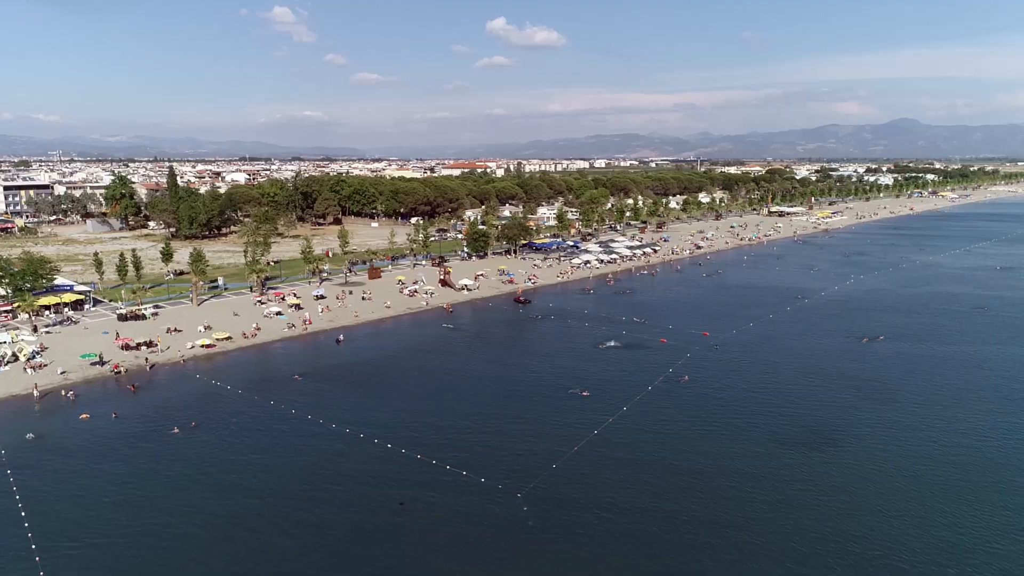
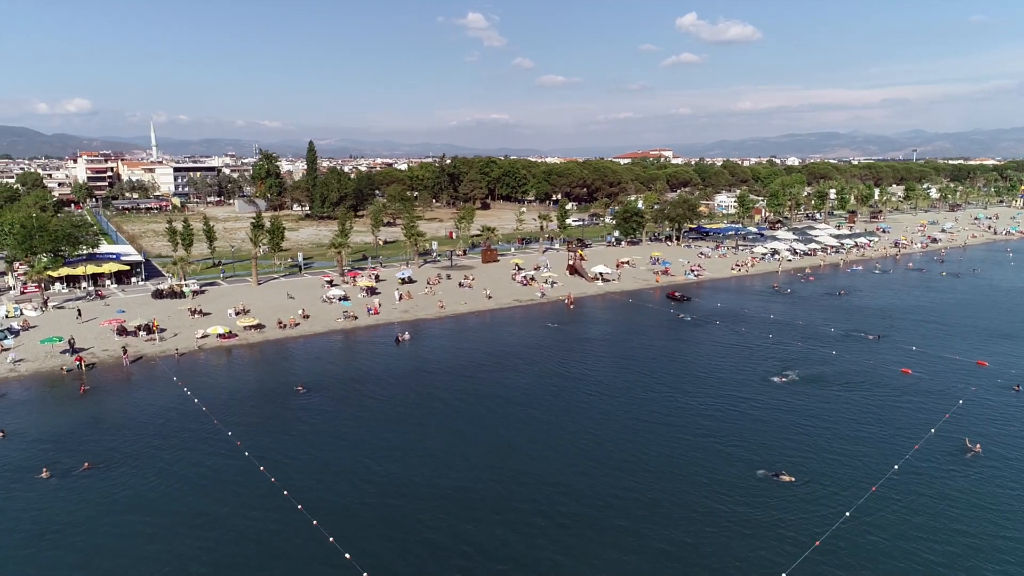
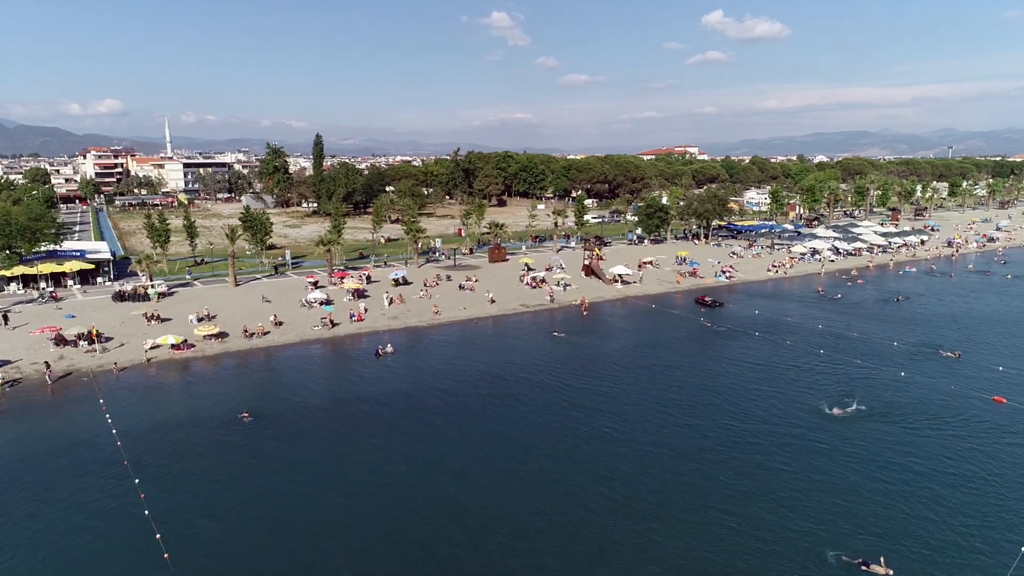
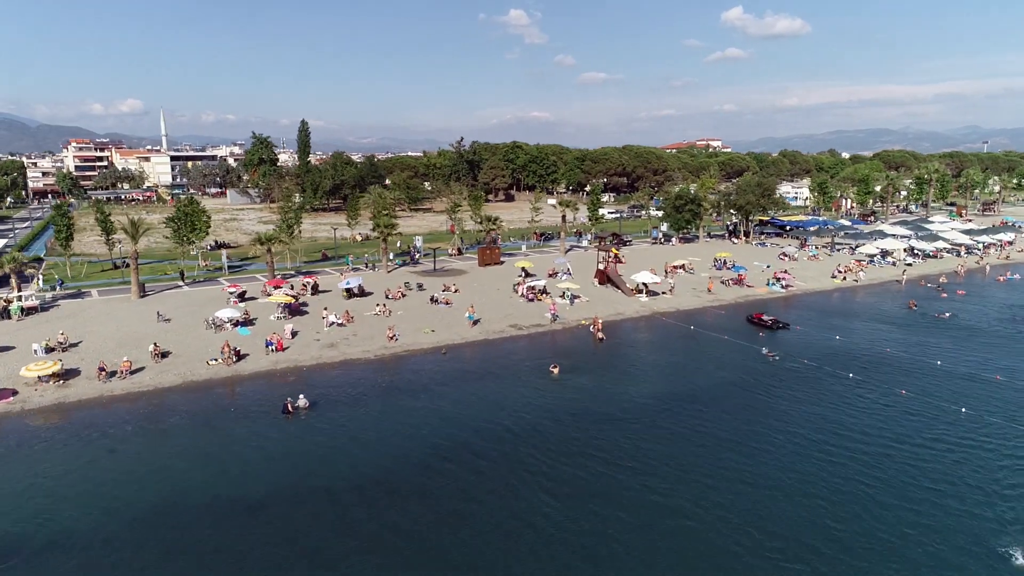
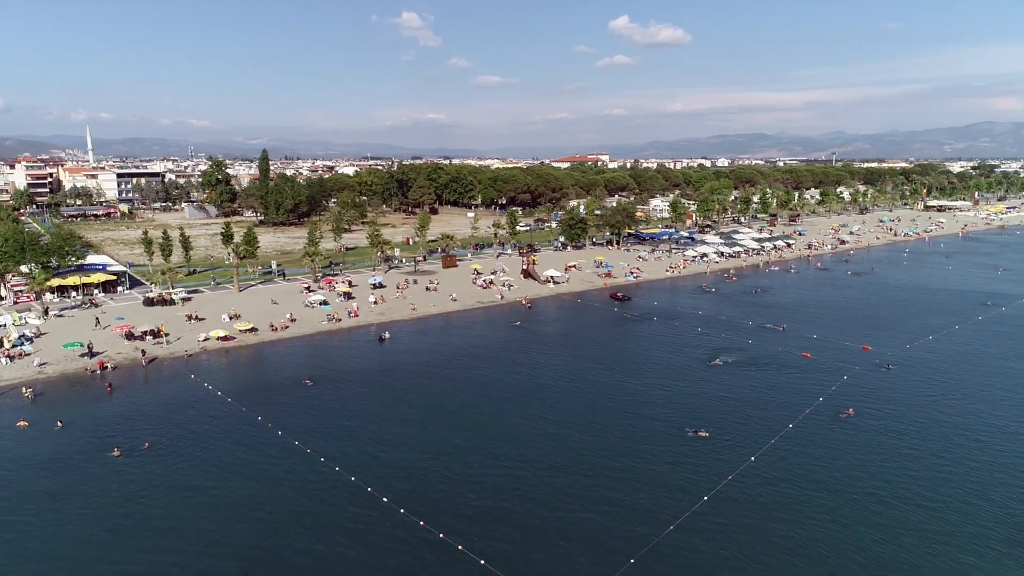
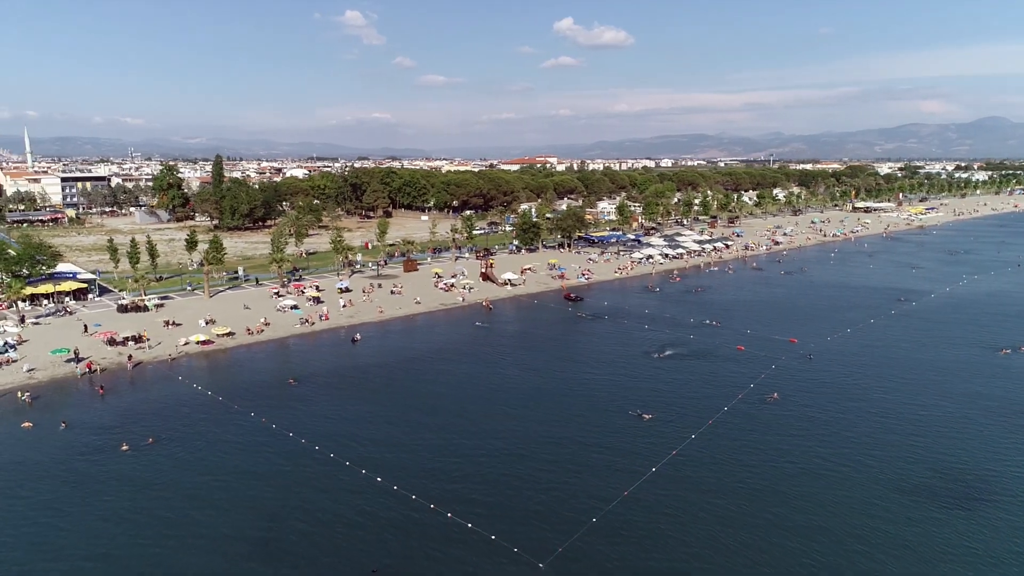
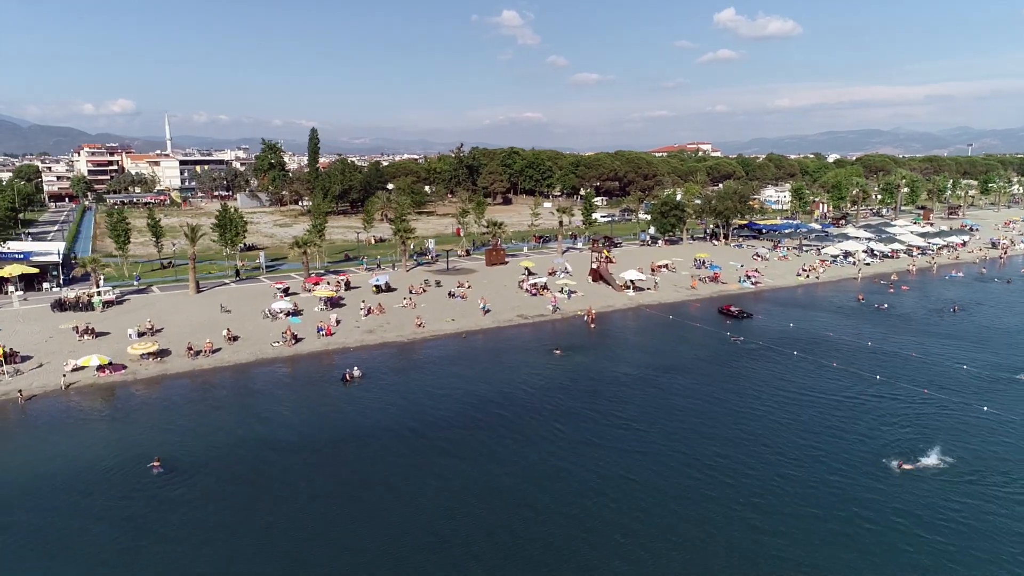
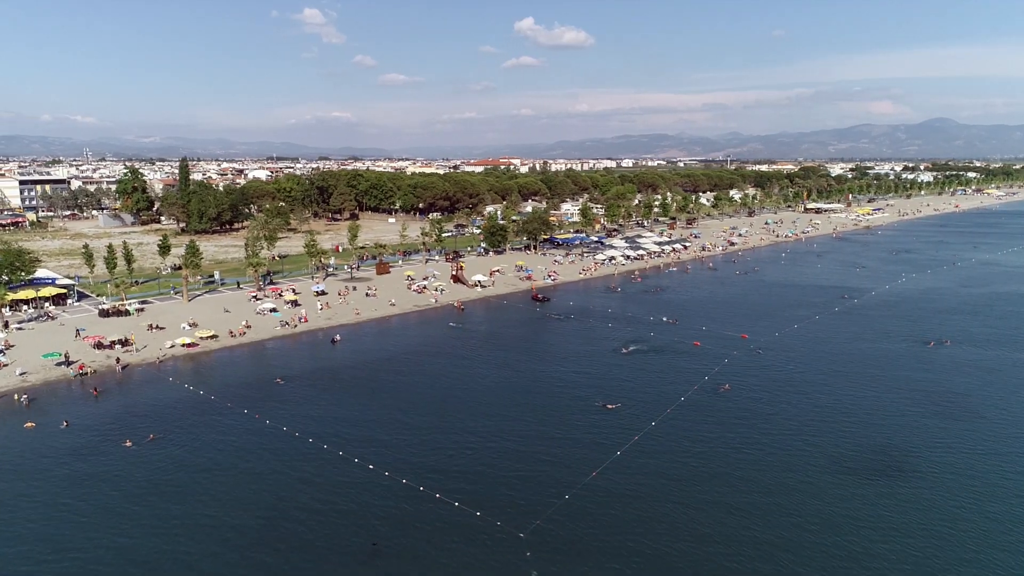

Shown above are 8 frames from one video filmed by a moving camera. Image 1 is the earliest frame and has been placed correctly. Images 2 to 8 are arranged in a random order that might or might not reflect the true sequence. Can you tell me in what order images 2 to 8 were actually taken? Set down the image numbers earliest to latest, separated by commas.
8, 6, 5, 2, 3, 7, 4
